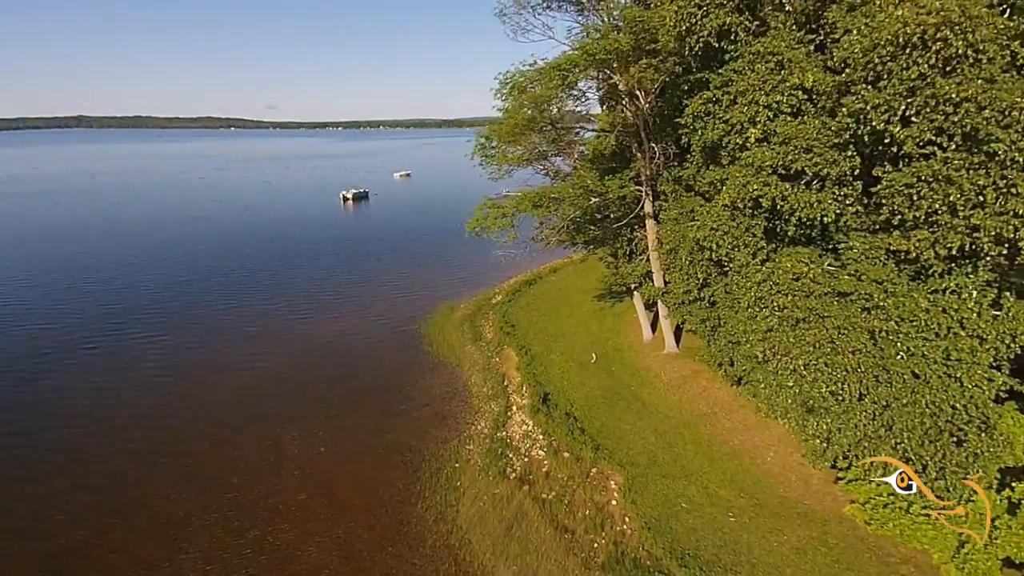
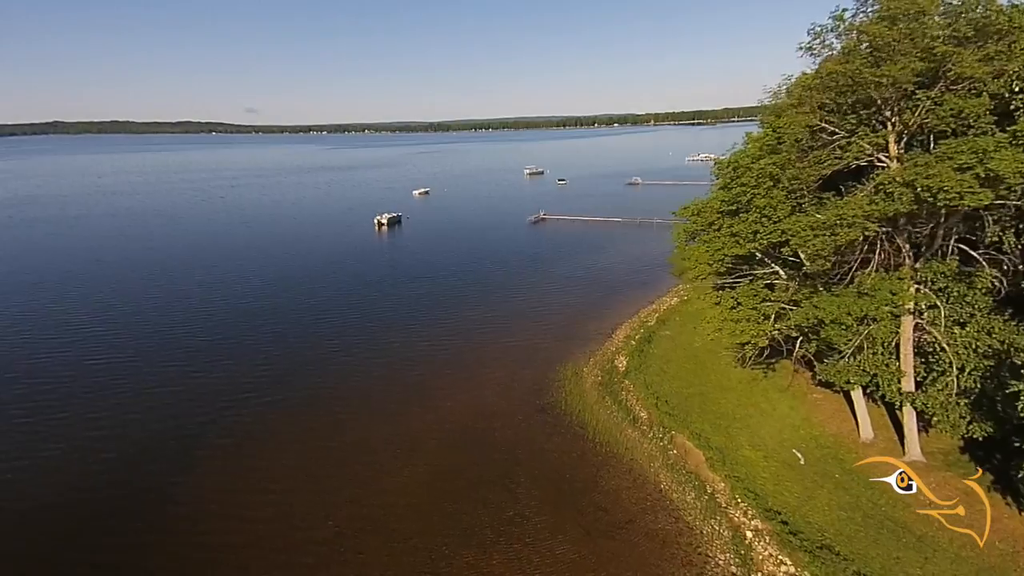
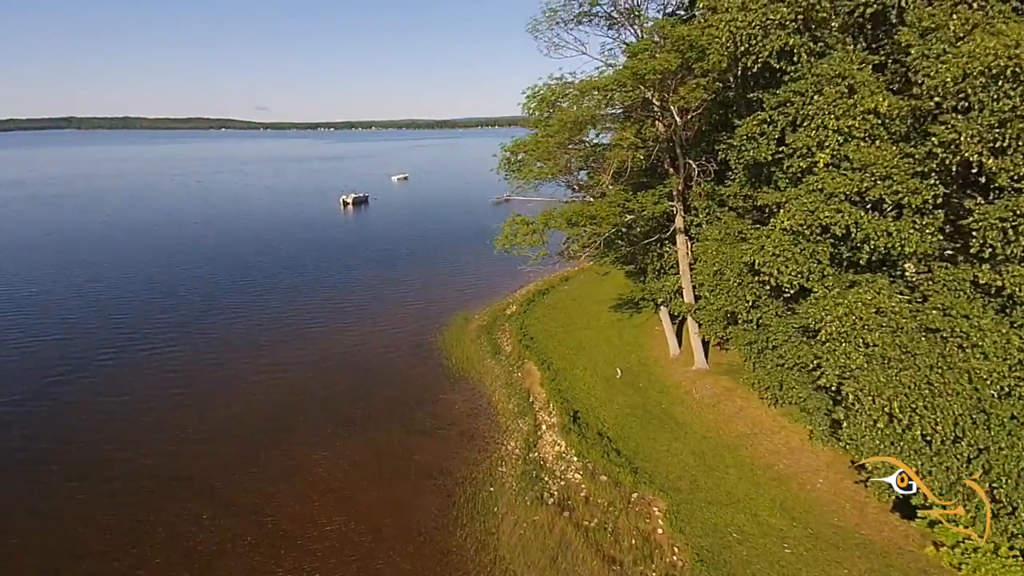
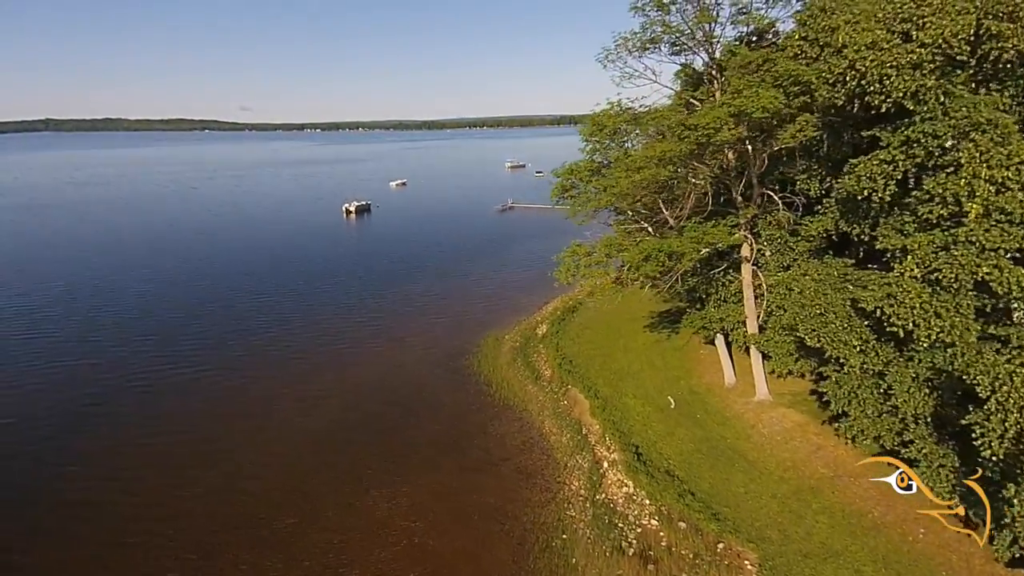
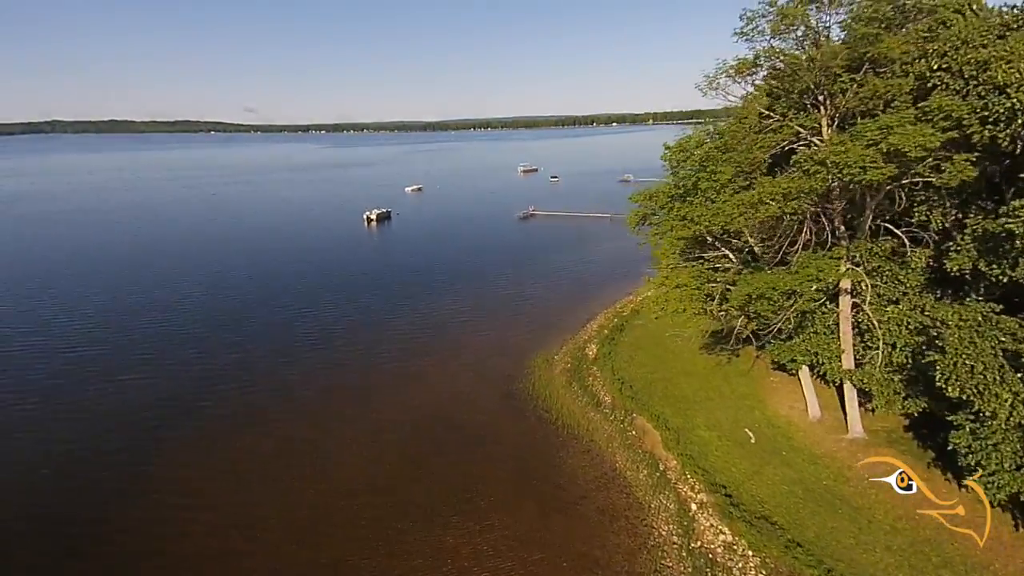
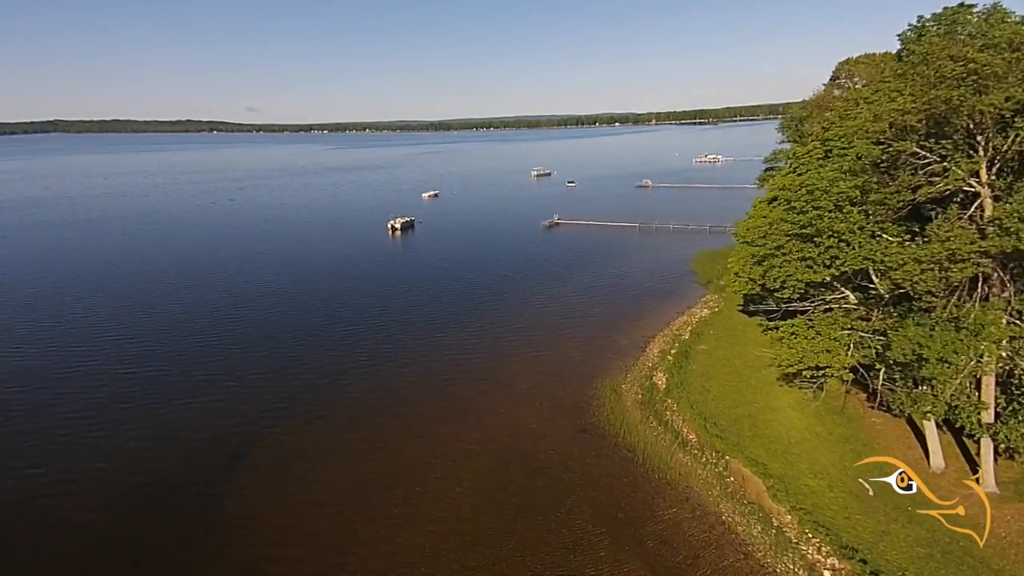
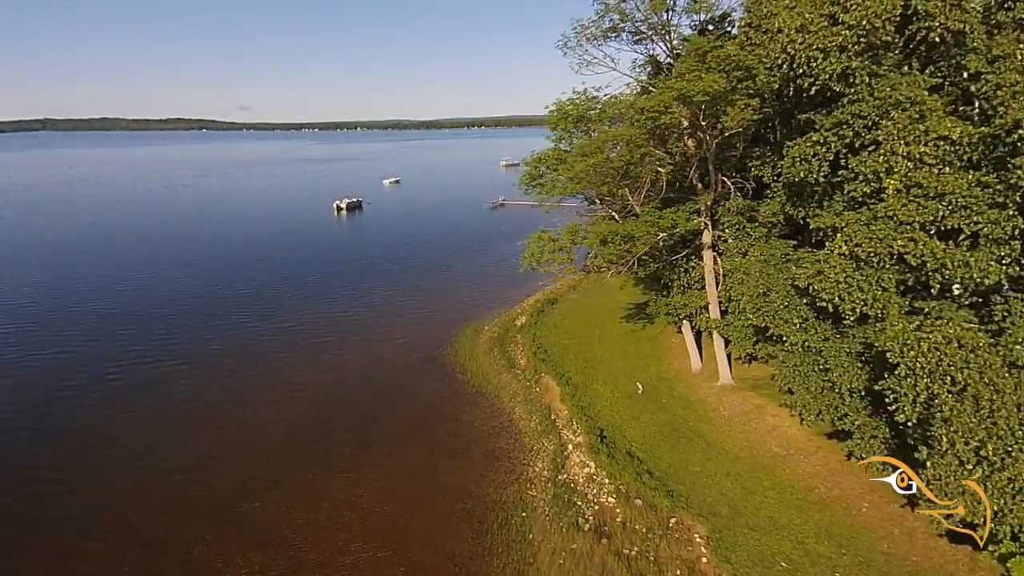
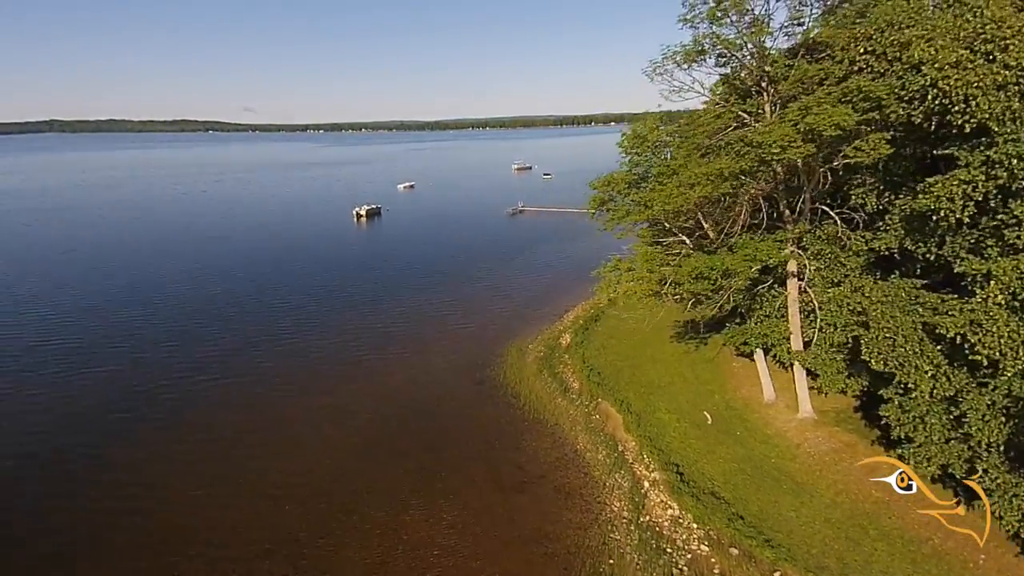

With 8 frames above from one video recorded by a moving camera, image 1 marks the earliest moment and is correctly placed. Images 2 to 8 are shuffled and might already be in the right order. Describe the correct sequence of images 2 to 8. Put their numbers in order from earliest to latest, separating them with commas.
3, 7, 4, 8, 5, 2, 6
